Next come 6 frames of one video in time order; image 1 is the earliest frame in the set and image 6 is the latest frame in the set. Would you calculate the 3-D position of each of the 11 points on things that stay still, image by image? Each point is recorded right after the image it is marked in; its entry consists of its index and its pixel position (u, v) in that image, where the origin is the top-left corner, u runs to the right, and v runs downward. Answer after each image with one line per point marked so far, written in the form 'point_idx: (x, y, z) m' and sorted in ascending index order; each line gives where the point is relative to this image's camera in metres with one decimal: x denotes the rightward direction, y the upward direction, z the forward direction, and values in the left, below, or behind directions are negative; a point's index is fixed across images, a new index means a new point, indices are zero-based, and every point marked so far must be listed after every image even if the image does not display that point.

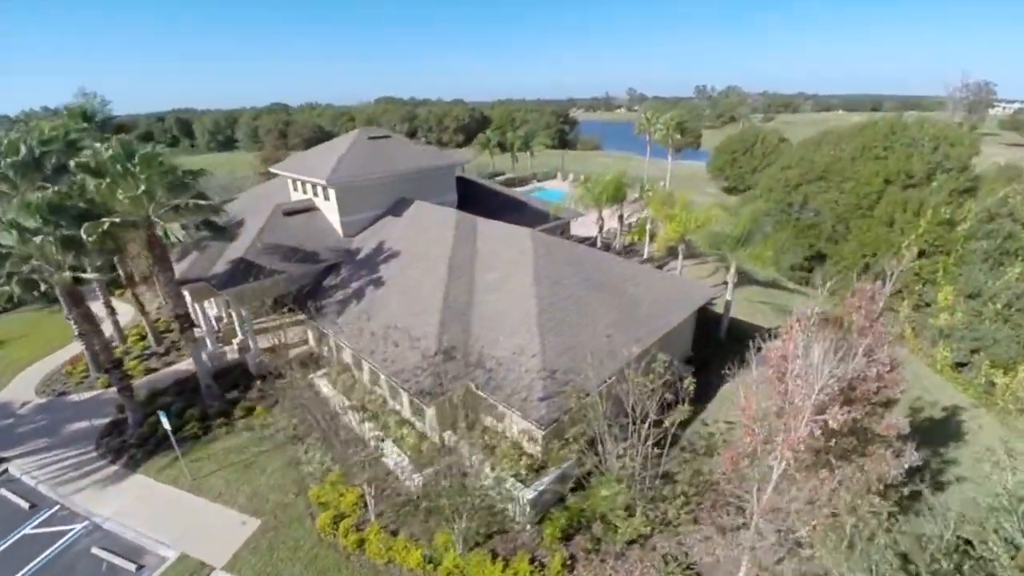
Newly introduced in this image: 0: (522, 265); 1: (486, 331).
0: (+0.2, +0.7, +17.2) m
1: (-1.1, -1.5, +15.7) m
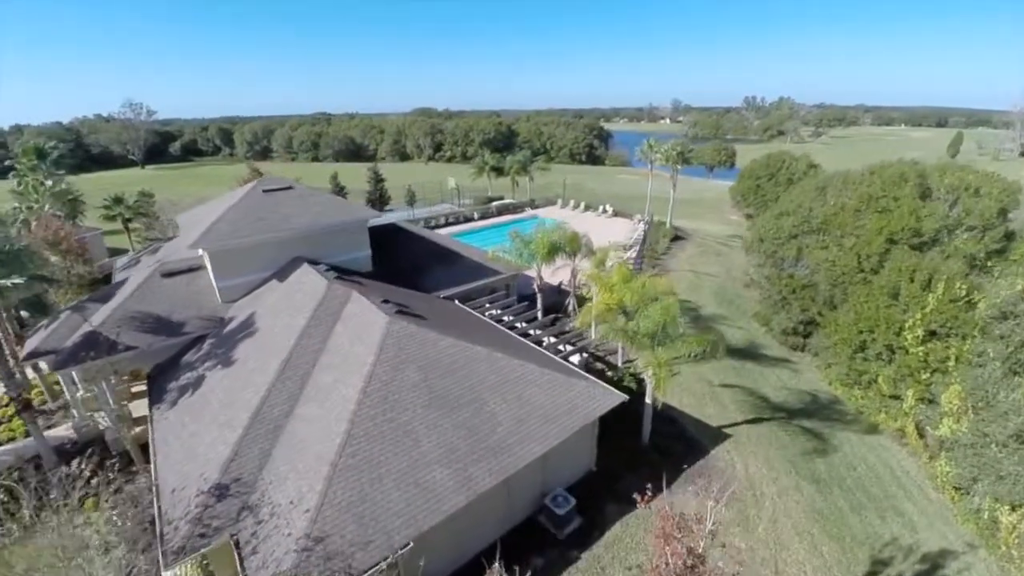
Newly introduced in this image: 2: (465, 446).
0: (-4.8, -2.6, +14.4) m
1: (-6.3, -4.7, +13.0) m
2: (-1.3, -4.4, +13.0) m
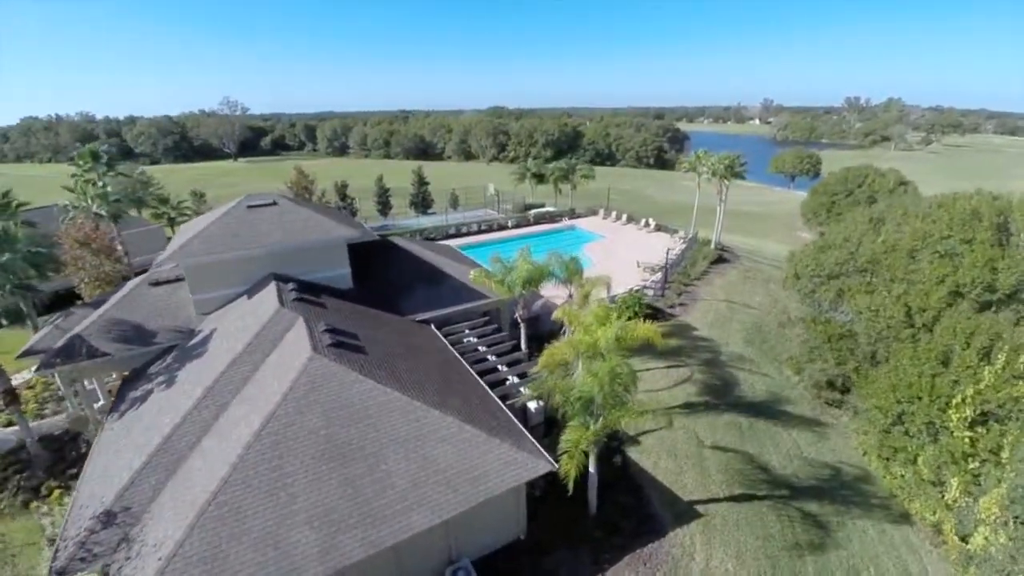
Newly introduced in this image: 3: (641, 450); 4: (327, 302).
0: (-7.4, -3.6, +13.9) m
1: (-9.2, -5.6, +12.8) m
2: (-4.3, -5.6, +12.0) m
3: (+5.1, -6.5, +19.1) m
4: (-7.8, -0.6, +20.0) m
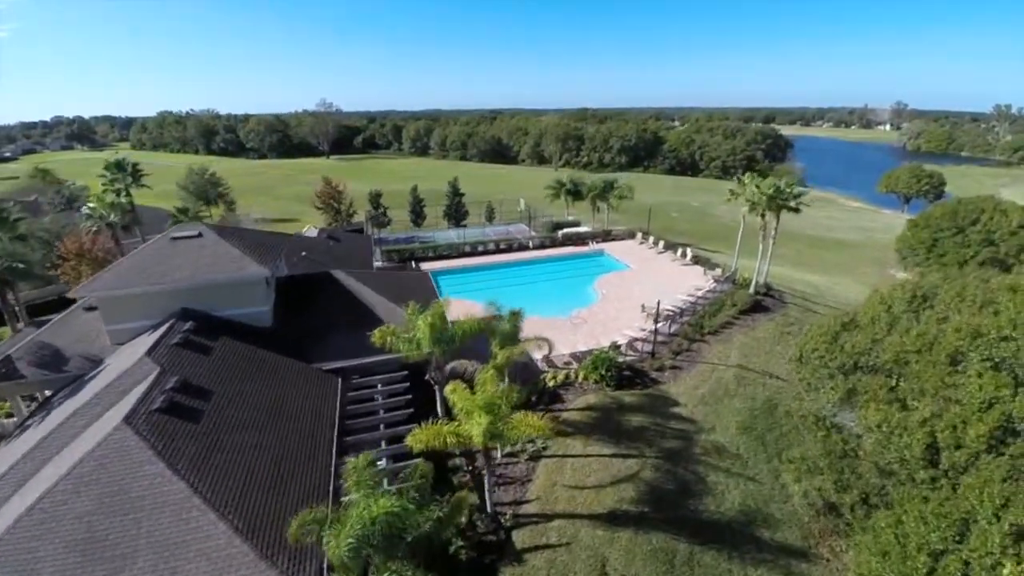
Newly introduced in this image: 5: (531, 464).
0: (-12.7, -5.4, +12.9) m
1: (-15.0, -7.3, +12.2) m
2: (-10.3, -7.7, +10.5) m
3: (+0.2, -9.3, +15.6) m
4: (-11.8, -2.4, +19.0) m
5: (+0.8, -7.4, +19.8) m
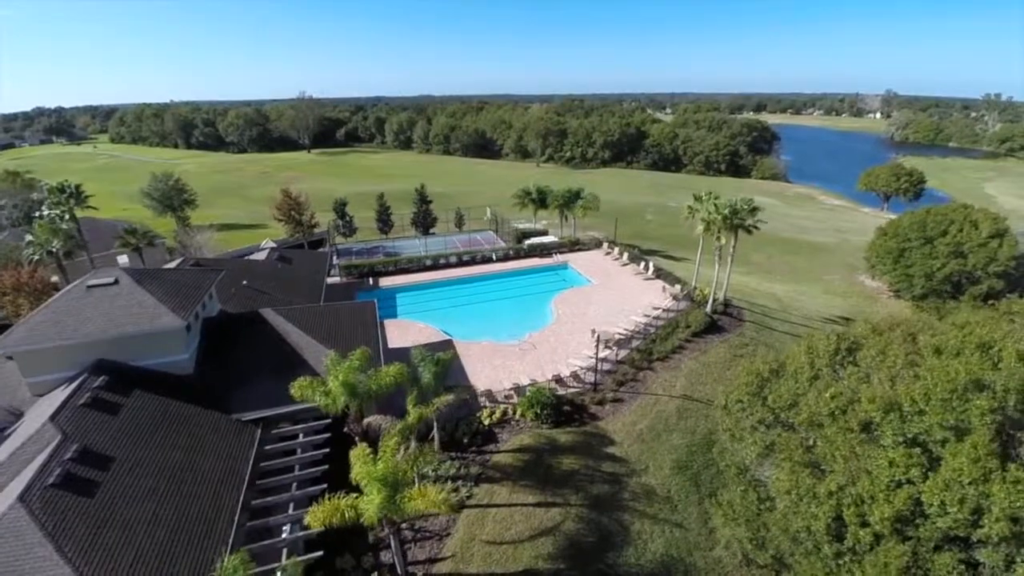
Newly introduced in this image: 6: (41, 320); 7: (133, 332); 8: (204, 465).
0: (-16.0, -7.8, +12.6) m
1: (-18.1, -9.7, +11.9) m
2: (-13.4, -10.1, +10.2) m
3: (-3.0, -11.5, +15.5) m
4: (-15.1, -4.6, +18.5) m
5: (-2.5, -9.4, +19.6) m
6: (-19.7, -1.2, +19.8) m
7: (-15.7, -1.7, +19.9) m
8: (-11.4, -6.6, +17.7) m
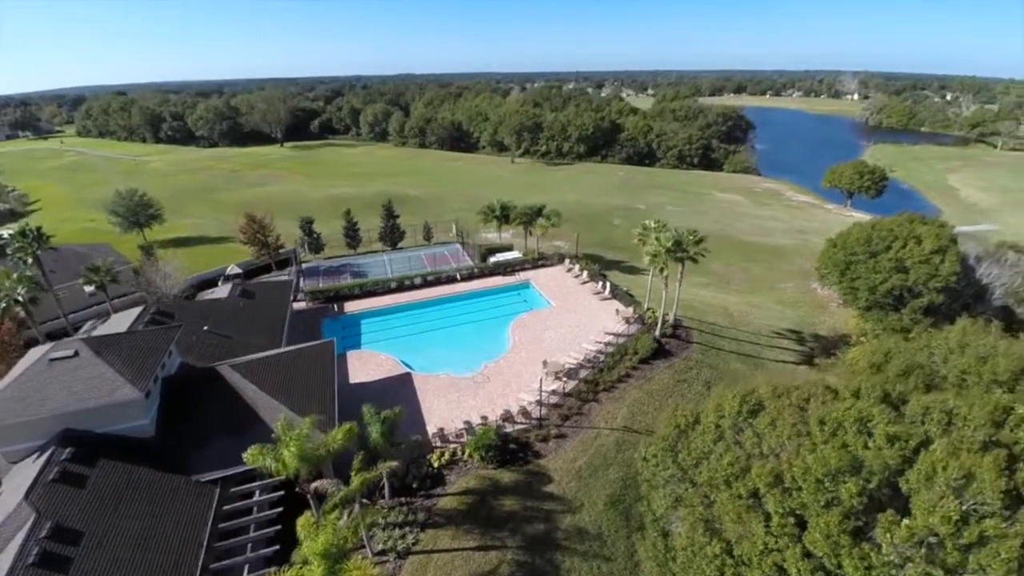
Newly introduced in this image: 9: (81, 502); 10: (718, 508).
0: (-18.5, -11.5, +14.2) m
1: (-20.7, -13.5, +13.5) m
2: (-15.9, -13.9, +12.0) m
3: (-5.6, -14.9, +17.6) m
4: (-17.8, -8.0, +20.0) m
5: (-5.2, -12.5, +21.6) m
6: (-22.6, -4.6, +21.0) m
7: (-18.6, -5.1, +21.2) m
8: (-14.1, -10.0, +19.3) m
9: (-17.4, -8.6, +18.9) m
10: (+8.0, -8.4, +18.5) m
